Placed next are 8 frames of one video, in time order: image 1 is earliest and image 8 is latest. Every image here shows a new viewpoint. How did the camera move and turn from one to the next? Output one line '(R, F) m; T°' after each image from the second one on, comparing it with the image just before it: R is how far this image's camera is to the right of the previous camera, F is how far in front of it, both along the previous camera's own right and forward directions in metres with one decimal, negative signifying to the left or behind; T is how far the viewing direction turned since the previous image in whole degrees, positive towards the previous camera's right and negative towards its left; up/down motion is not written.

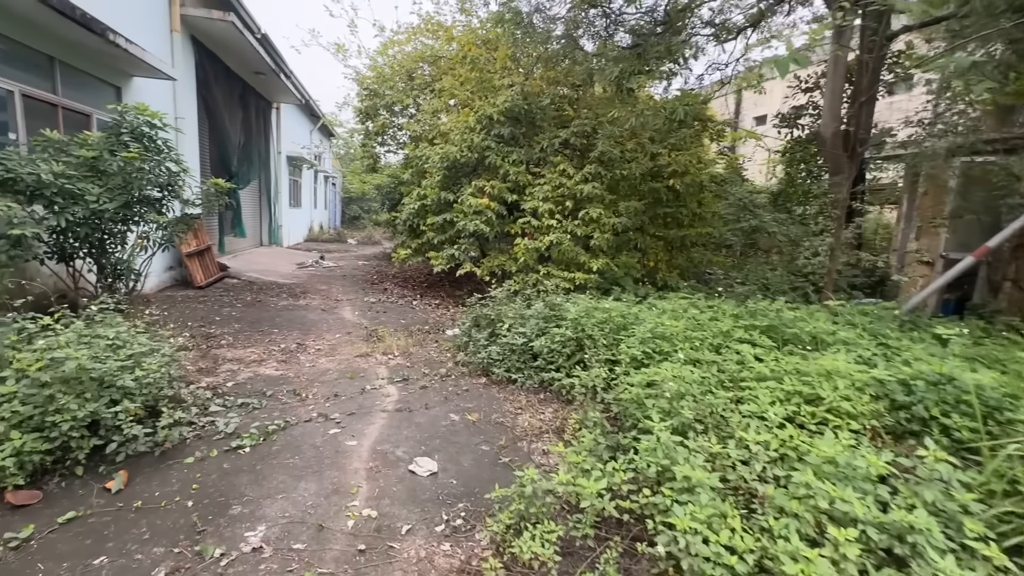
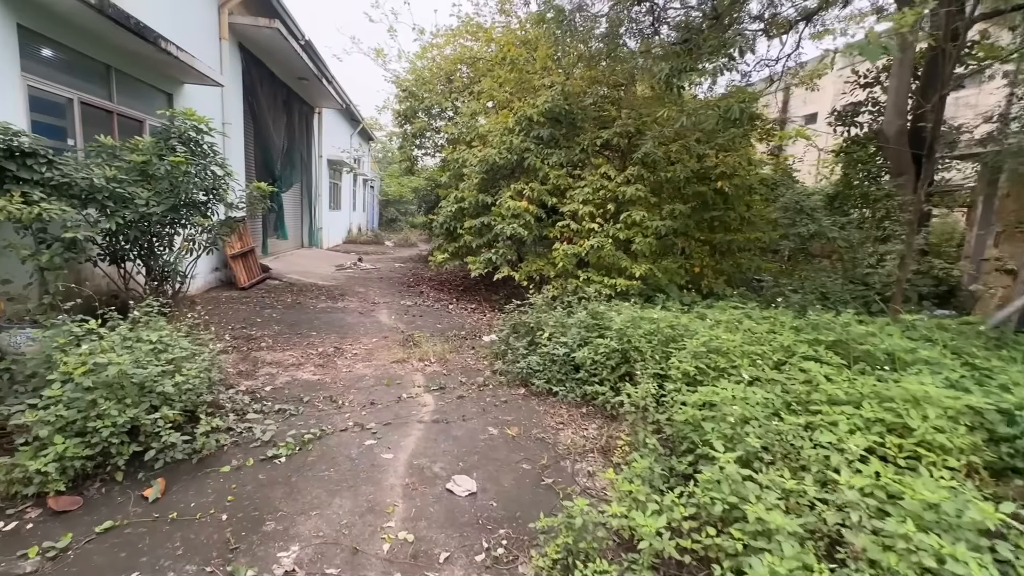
(-0.1, +0.2) m; -4°
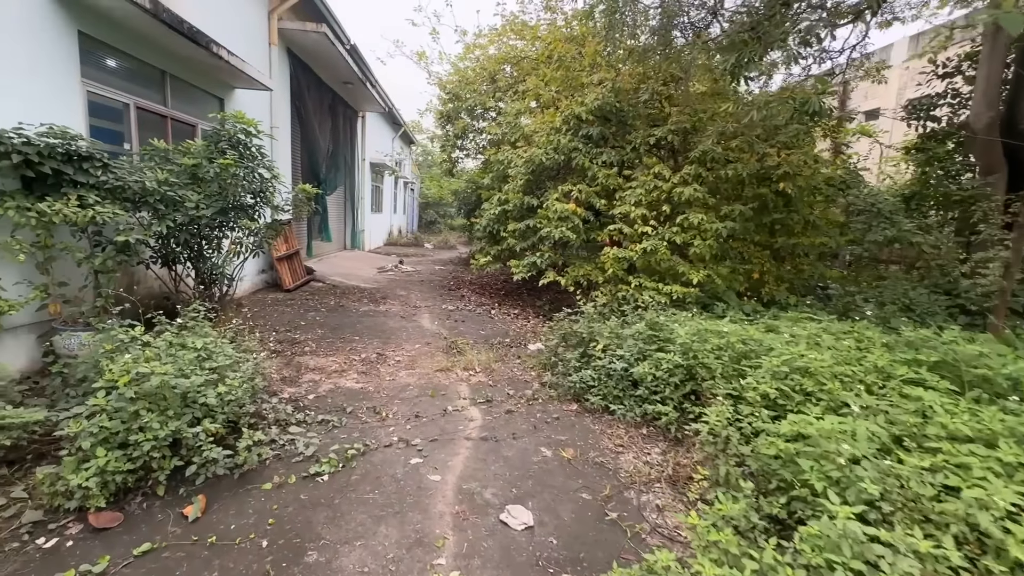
(-0.1, +0.2) m; -4°
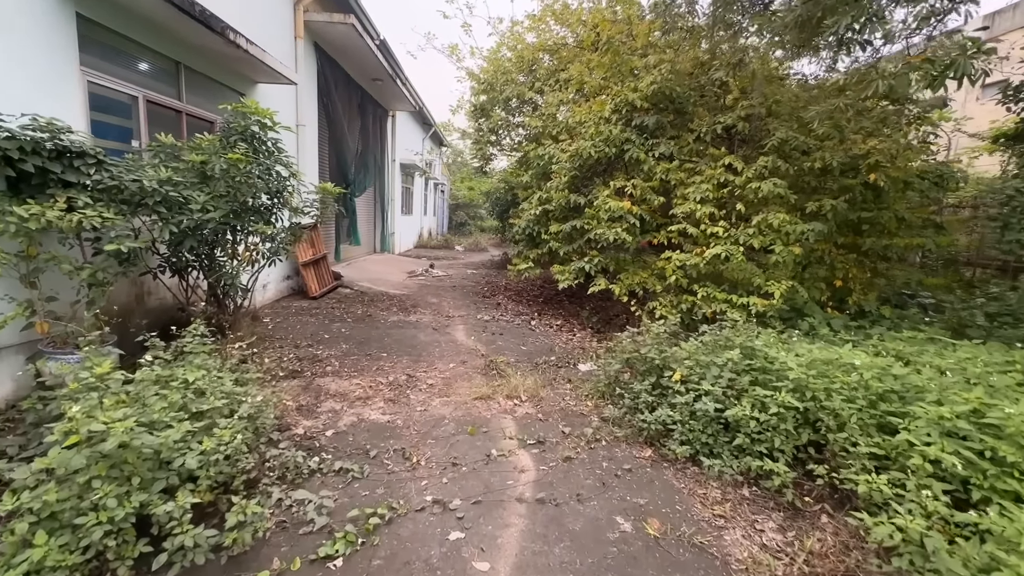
(-0.2, +0.6) m; -3°
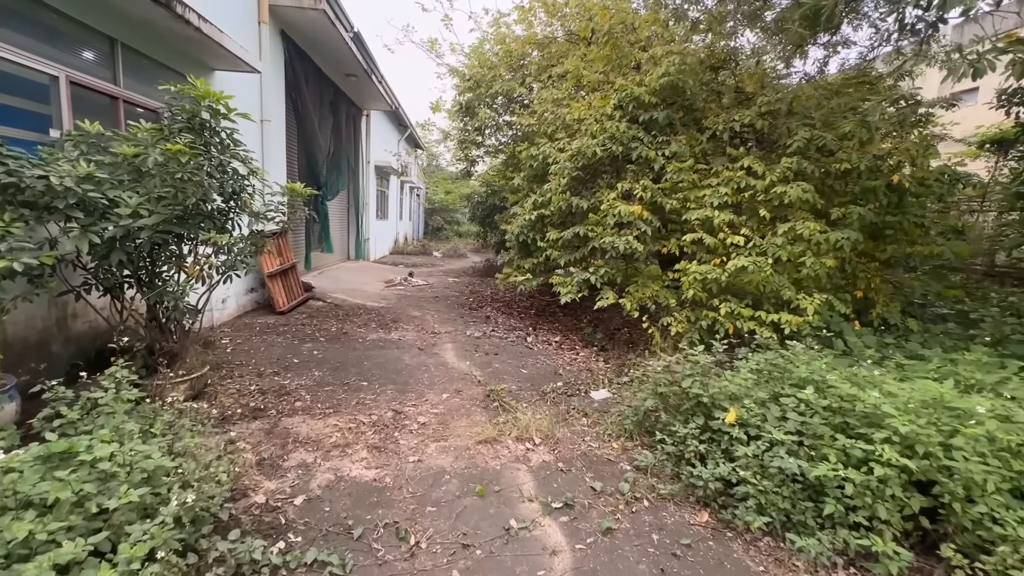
(-0.2, +0.6) m; +3°
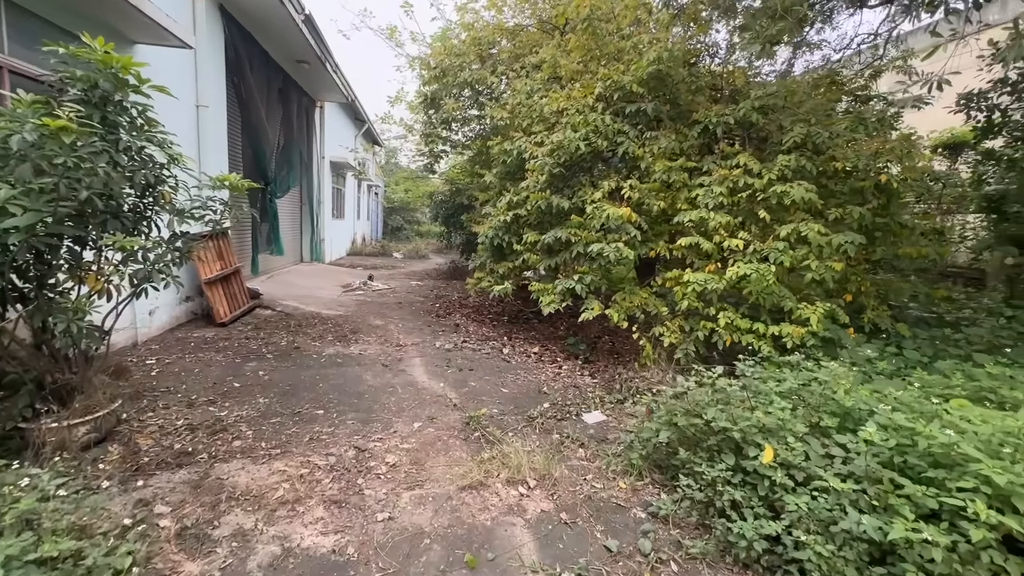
(-0.1, +0.5) m; +5°
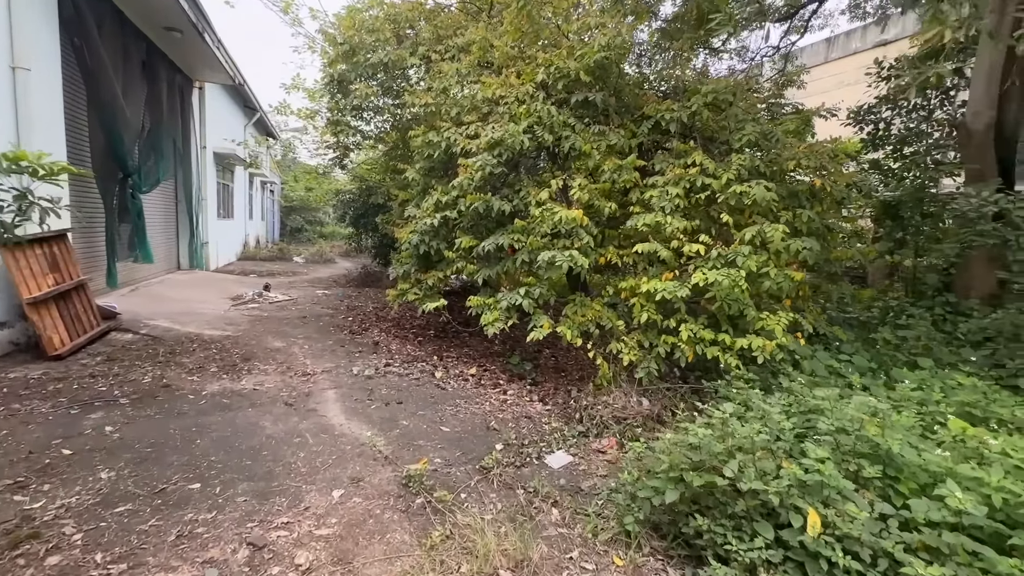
(-0.2, +0.7) m; +11°
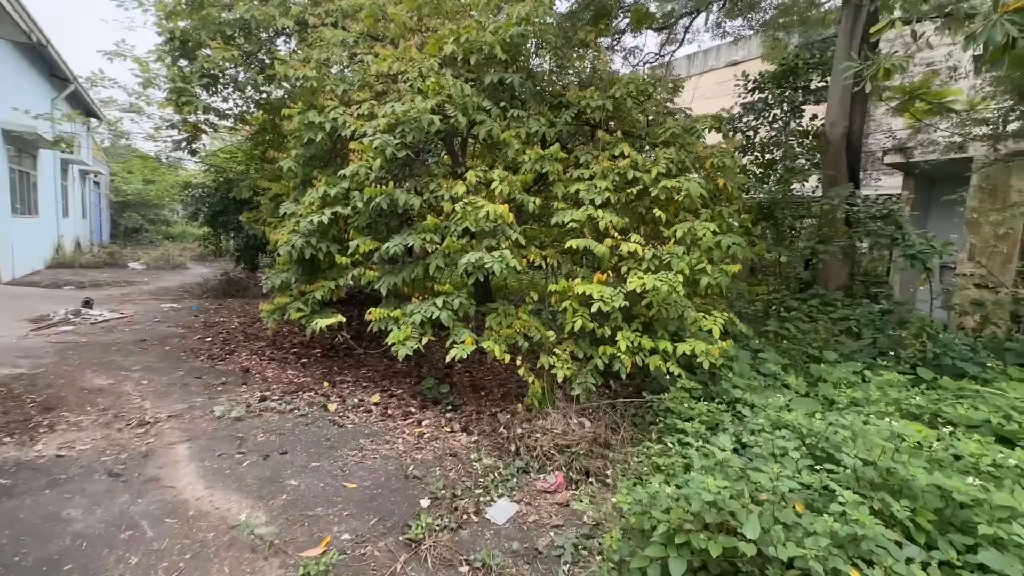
(-0.2, +0.6) m; +14°
